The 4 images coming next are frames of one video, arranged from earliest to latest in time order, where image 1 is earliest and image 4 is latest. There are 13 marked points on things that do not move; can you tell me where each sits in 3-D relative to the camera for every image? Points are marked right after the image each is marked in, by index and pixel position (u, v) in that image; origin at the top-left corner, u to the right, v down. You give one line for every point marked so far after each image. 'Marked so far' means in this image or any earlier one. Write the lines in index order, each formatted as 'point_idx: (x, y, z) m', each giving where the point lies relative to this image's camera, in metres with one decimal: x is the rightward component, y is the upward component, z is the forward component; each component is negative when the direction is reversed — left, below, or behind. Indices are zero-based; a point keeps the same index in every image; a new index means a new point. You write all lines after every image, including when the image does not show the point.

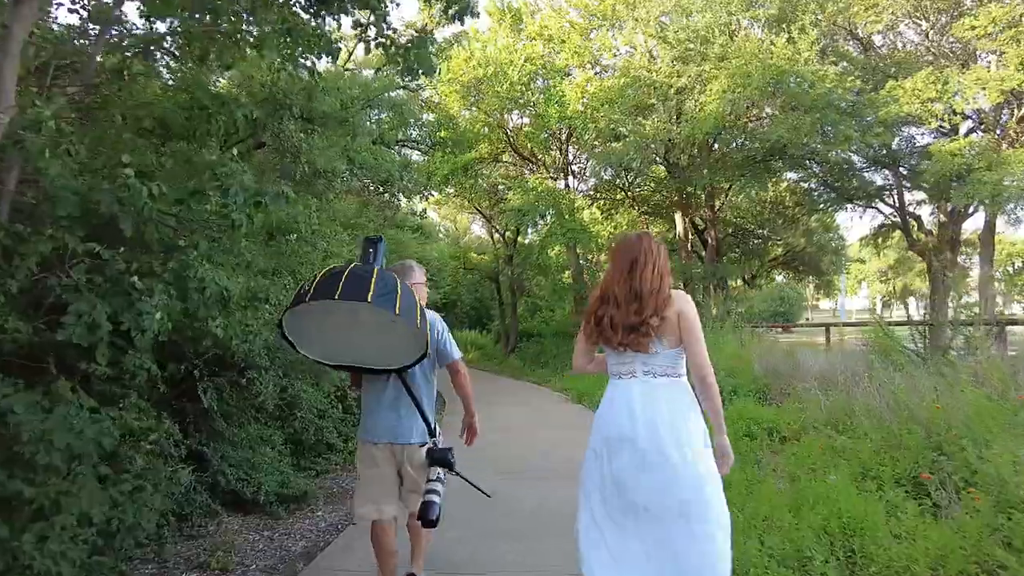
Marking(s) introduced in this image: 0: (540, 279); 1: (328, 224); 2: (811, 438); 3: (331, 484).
0: (+0.5, +0.2, +14.4) m
1: (-1.4, +0.5, +5.9) m
2: (+2.0, -1.0, +4.9) m
3: (-1.2, -1.3, +5.0) m
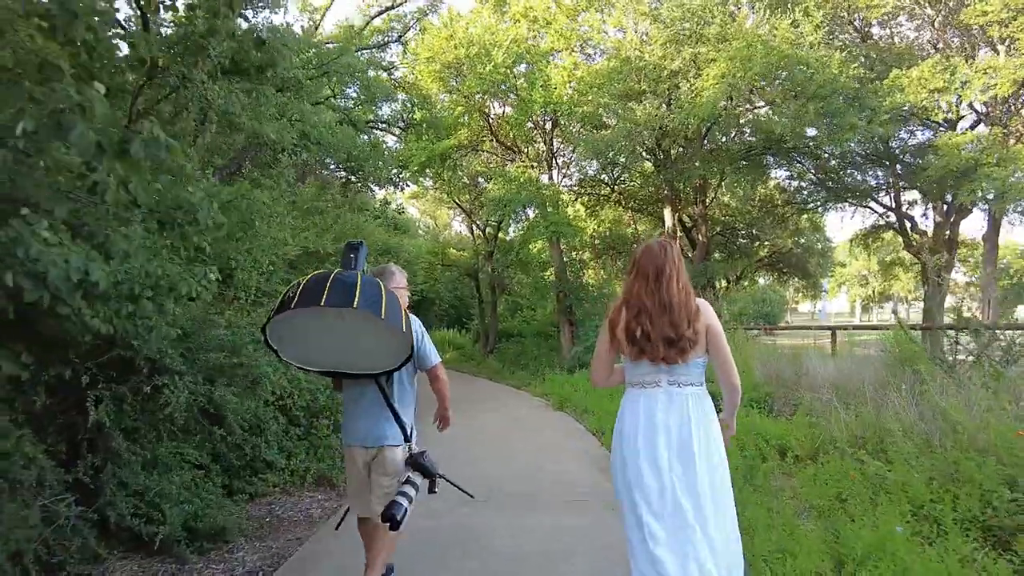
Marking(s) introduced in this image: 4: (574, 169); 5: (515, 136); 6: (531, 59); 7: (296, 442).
0: (+0.2, +0.2, +13.6) m
1: (-1.6, +0.6, +5.1) m
2: (+1.8, -1.0, +4.2) m
3: (-1.4, -1.2, +4.2) m
4: (+1.0, +2.0, +12.5) m
5: (0.0, +2.4, +12.1) m
6: (+0.3, +3.4, +11.3) m
7: (-1.4, -1.0, +4.8) m
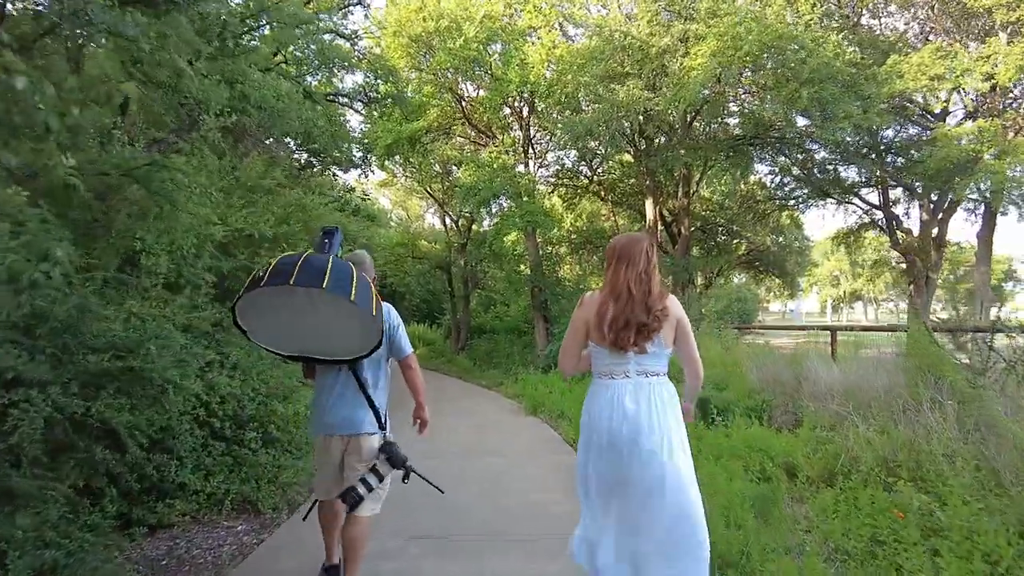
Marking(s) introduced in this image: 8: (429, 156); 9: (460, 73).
0: (-0.3, +0.3, +12.9) m
1: (-1.8, +0.6, +4.3) m
2: (+1.6, -0.9, +3.5) m
3: (-1.5, -1.2, +3.4) m
4: (+0.6, +2.0, +11.8) m
5: (-0.3, +2.5, +11.4) m
6: (-0.1, +3.5, +10.6) m
7: (-1.6, -0.9, +4.0) m
8: (-1.3, +2.0, +11.6) m
9: (-0.7, +3.1, +10.9) m
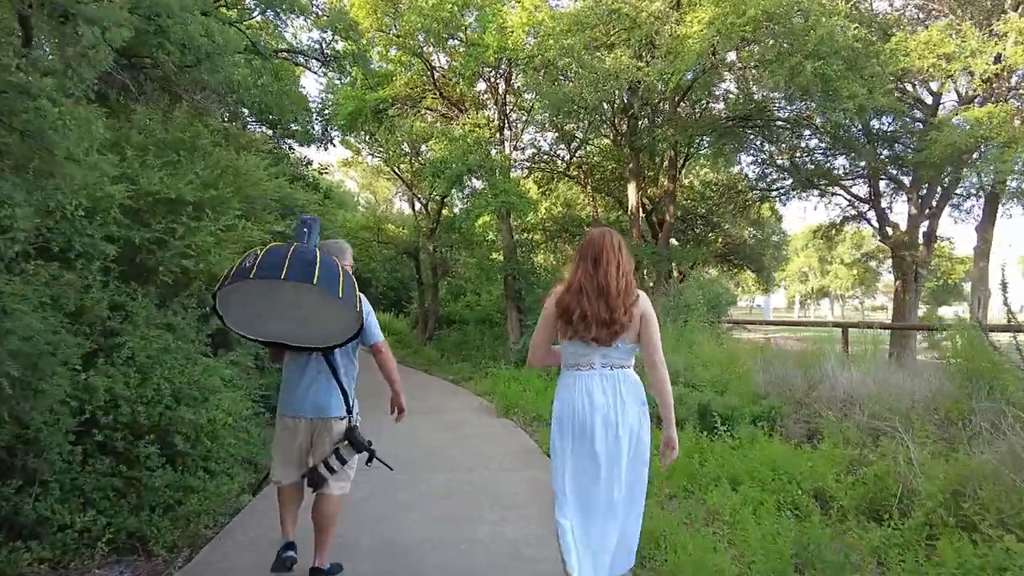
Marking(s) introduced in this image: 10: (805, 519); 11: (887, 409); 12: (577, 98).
0: (-0.8, +0.5, +12.0) m
1: (-1.9, +0.8, +3.4) m
2: (+1.5, -0.9, +2.7) m
3: (-1.6, -1.1, +2.5) m
4: (+0.2, +2.2, +10.9) m
5: (-0.7, +2.7, +10.4) m
6: (-0.4, +3.7, +9.7) m
7: (-1.7, -0.8, +3.1) m
8: (-1.6, +2.2, +10.7) m
9: (-1.1, +3.3, +10.0) m
10: (+1.2, -1.0, +3.2) m
11: (+2.2, -0.7, +4.4) m
12: (+0.8, +2.3, +9.0) m
